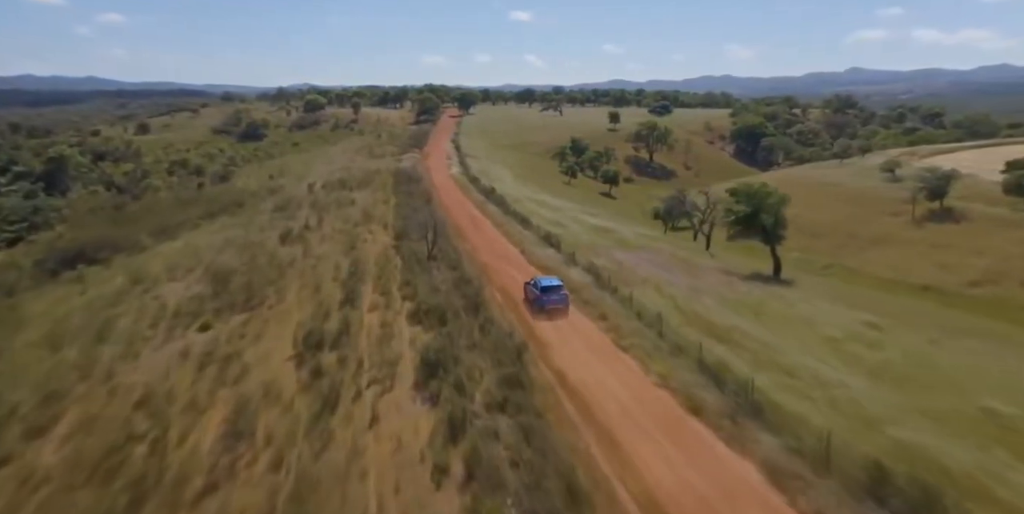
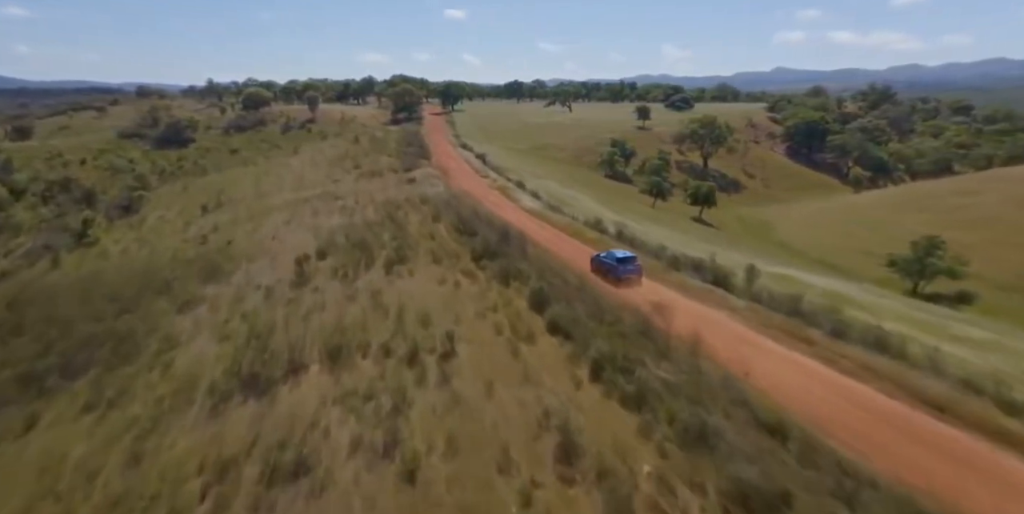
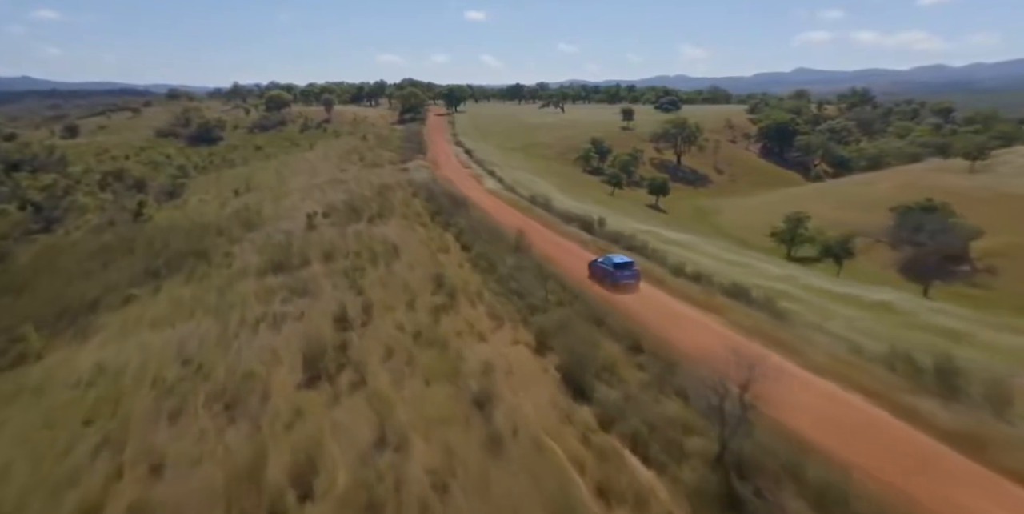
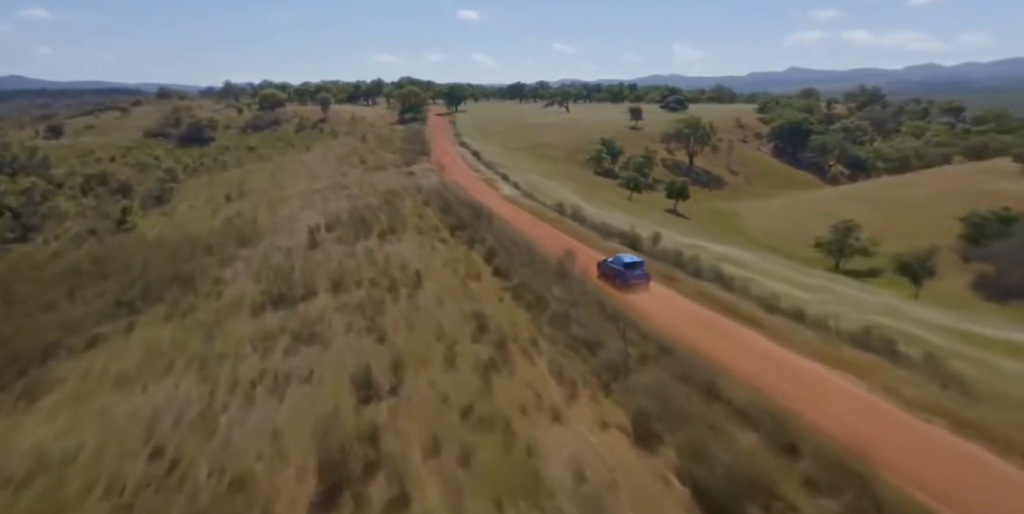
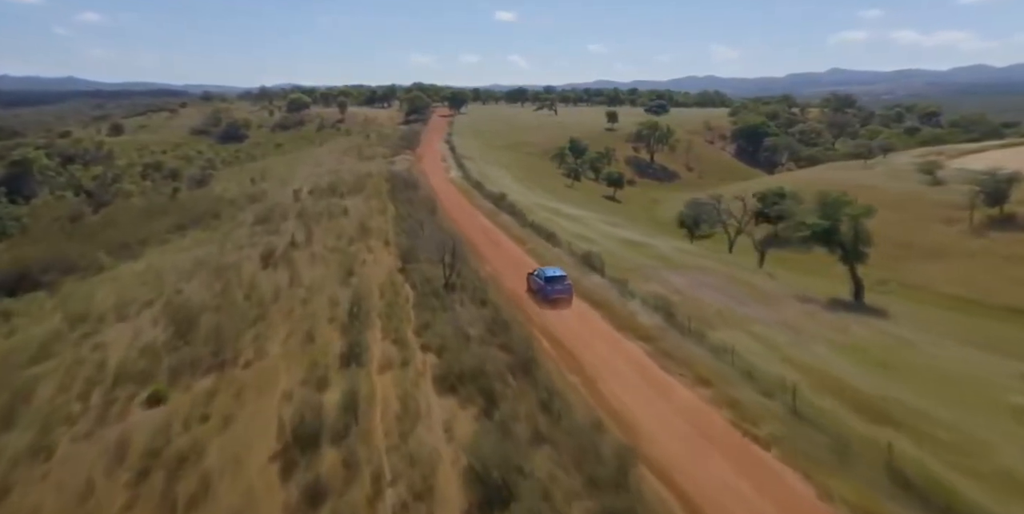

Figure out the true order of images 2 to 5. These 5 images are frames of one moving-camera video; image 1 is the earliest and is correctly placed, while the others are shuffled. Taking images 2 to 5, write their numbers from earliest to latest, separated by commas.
5, 3, 4, 2
